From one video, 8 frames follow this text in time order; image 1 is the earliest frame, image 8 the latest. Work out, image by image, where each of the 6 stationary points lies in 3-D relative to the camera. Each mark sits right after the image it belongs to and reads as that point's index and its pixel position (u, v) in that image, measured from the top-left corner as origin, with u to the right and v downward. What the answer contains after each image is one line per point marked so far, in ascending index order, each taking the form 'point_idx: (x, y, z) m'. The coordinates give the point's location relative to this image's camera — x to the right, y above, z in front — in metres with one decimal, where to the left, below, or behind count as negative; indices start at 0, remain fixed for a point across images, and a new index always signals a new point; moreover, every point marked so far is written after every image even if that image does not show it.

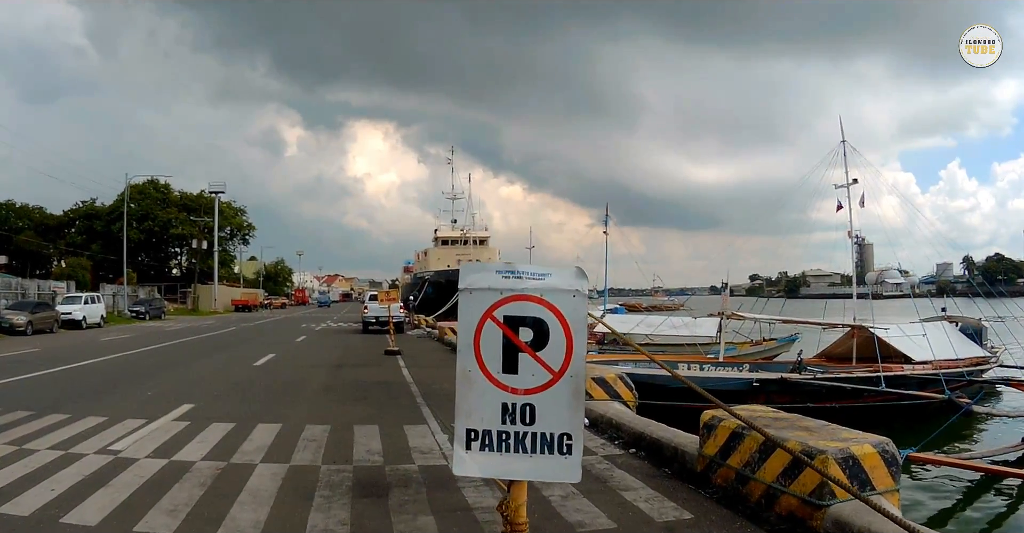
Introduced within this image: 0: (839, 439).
0: (+3.1, -1.6, +6.3) m
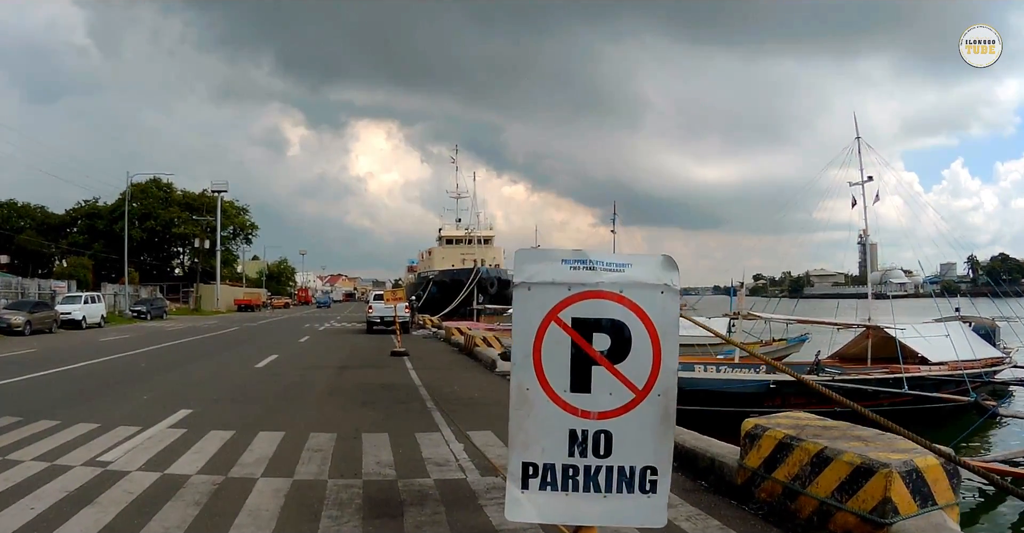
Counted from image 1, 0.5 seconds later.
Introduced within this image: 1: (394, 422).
0: (+3.3, -1.6, +5.7) m
1: (-1.5, -2.0, +8.3) m
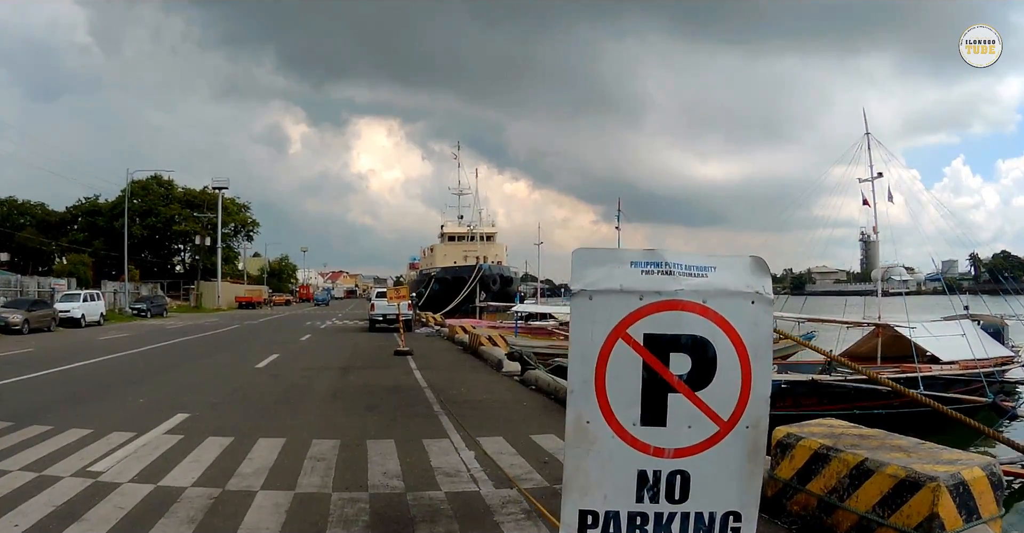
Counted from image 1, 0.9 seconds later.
0: (+3.5, -1.6, +5.3) m
1: (-1.3, -1.9, +8.0) m
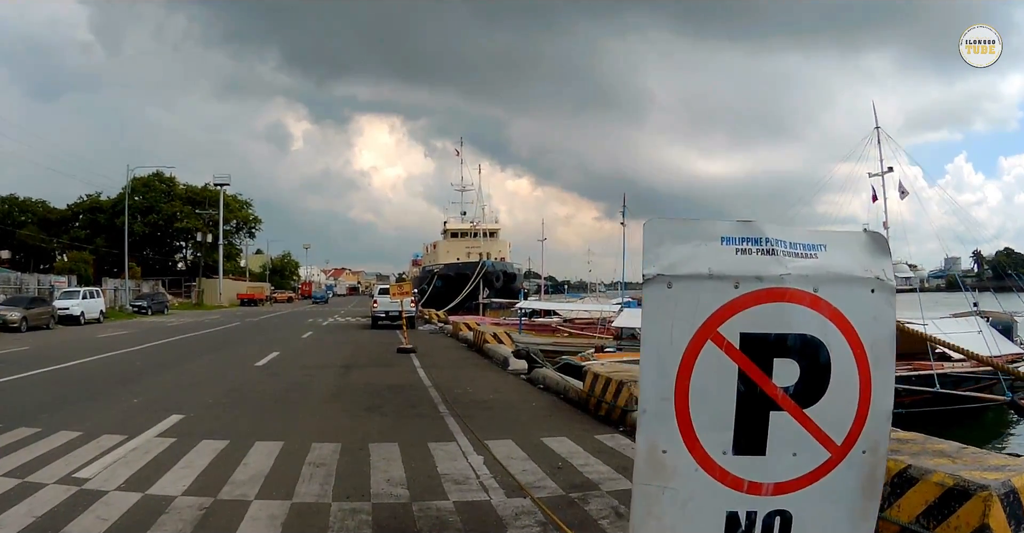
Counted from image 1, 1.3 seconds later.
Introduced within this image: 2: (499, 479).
0: (+3.6, -1.5, +4.9) m
1: (-1.2, -1.9, +7.6) m
2: (-0.1, -1.8, +5.7) m
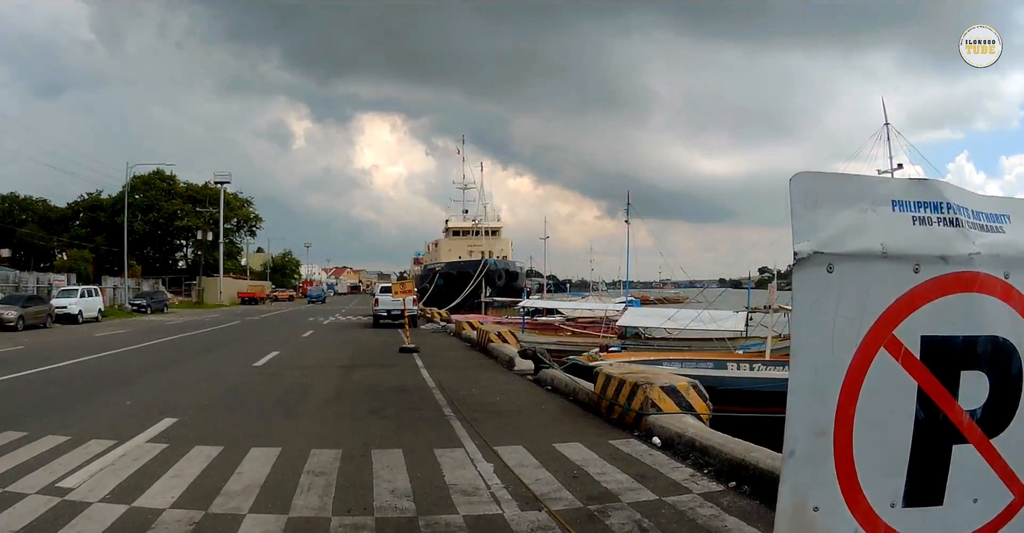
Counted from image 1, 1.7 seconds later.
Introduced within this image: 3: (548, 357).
0: (+3.7, -1.5, +4.5) m
1: (-1.1, -1.8, +7.2) m
2: (0.0, -1.8, +5.4) m
3: (+0.7, -1.7, +12.8) m
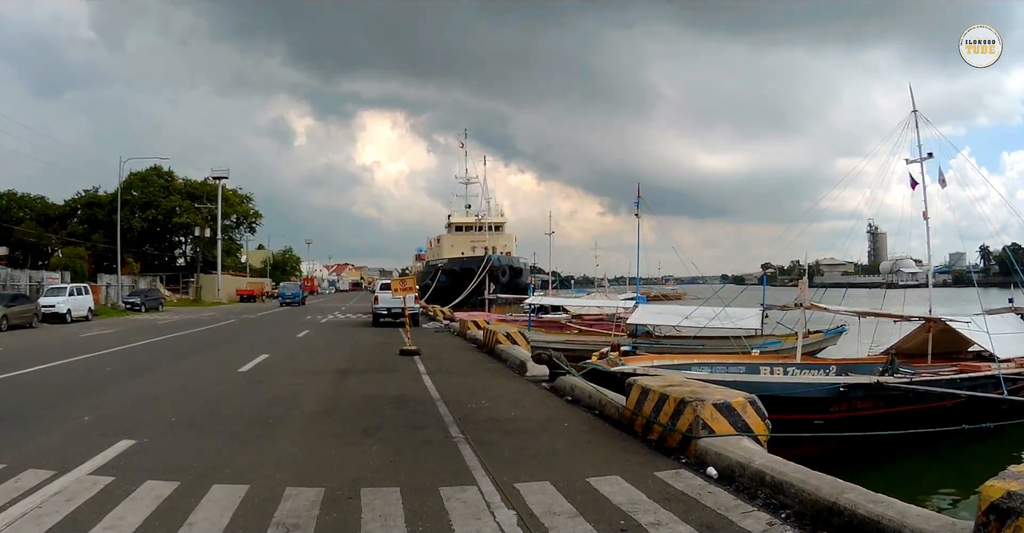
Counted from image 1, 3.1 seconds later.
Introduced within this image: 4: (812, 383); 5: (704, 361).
0: (+3.9, -1.4, +3.2) m
1: (-0.9, -1.8, +5.9) m
2: (+0.2, -1.8, +4.0) m
3: (+0.9, -1.6, +11.5) m
4: (+7.2, -2.8, +16.1) m
5: (+4.4, -2.1, +15.0) m
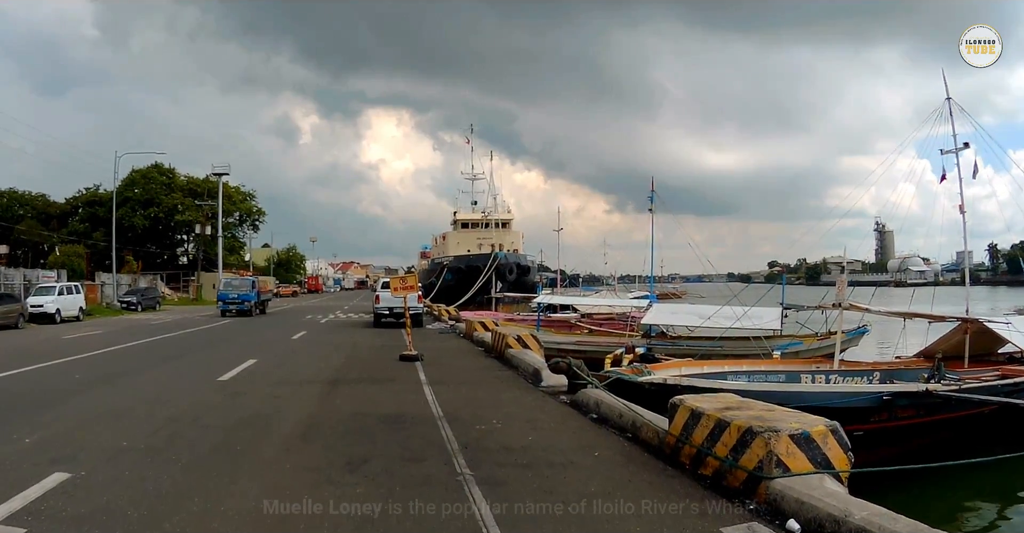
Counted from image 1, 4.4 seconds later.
0: (+4.0, -1.4, +1.8) m
1: (-0.7, -1.7, +4.5) m
2: (+0.3, -1.7, +2.7) m
3: (+1.1, -1.6, +10.1) m
4: (+7.5, -2.7, +14.7) m
5: (+4.6, -2.1, +13.6) m
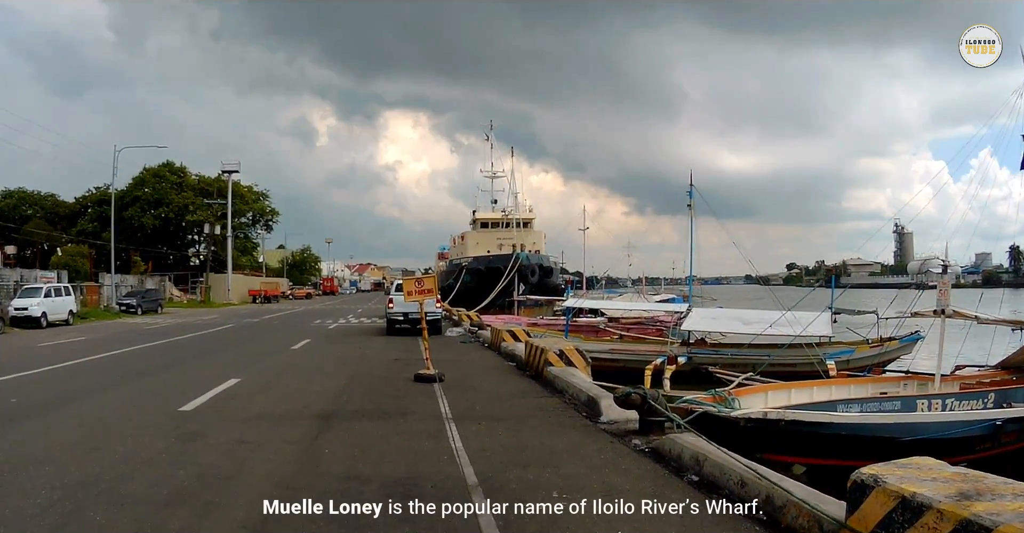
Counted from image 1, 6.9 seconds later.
0: (+4.4, -1.3, -0.9) m
1: (-0.3, -1.7, +1.9) m
2: (+0.7, -1.6, +0.1) m
3: (+1.7, -1.5, +7.4) m
4: (+8.2, -2.7, +11.9) m
5: (+5.3, -2.0, +10.9) m
